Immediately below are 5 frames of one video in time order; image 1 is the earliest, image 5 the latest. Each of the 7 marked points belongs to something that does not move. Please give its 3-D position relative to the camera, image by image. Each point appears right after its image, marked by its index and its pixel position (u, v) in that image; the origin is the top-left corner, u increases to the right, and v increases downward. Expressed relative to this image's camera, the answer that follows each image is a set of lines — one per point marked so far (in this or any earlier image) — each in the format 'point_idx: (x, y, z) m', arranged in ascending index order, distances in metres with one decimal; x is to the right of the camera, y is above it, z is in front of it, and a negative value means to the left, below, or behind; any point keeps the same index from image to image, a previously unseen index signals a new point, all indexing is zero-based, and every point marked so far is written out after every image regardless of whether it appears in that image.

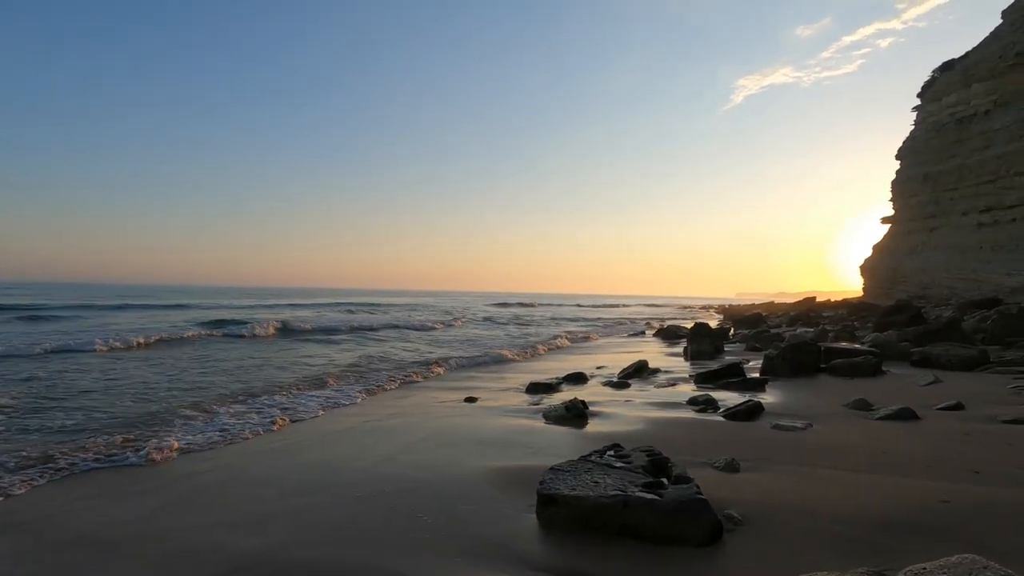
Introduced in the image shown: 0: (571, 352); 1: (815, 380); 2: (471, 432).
0: (+1.4, -1.5, +12.4) m
1: (+3.7, -1.1, +6.6) m
2: (-0.3, -1.3, +4.8) m
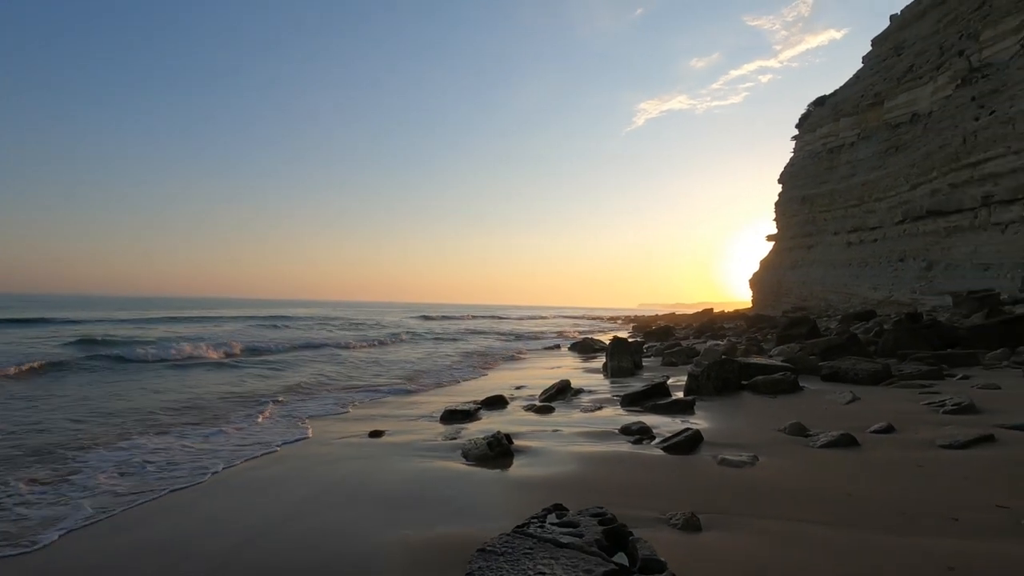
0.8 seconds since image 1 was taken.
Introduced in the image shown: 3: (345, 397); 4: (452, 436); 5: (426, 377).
0: (-0.6, -1.8, +11.8) m
1: (+2.7, -1.3, +6.4) m
2: (-1.0, -1.4, +4.0) m
3: (-2.5, -1.7, +8.1) m
4: (-0.6, -1.4, +5.2) m
5: (-1.6, -1.7, +10.0) m
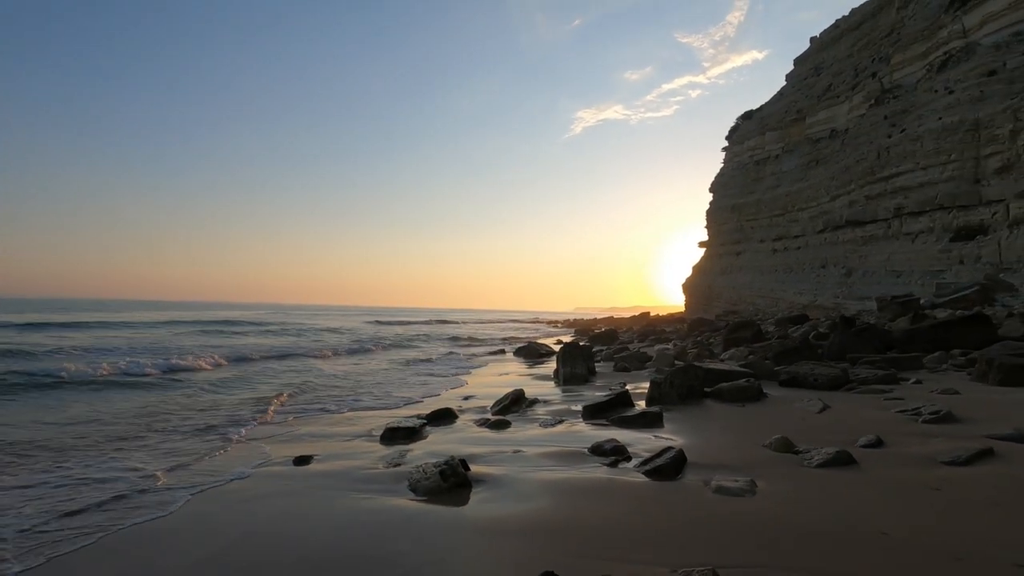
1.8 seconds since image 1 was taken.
0: (-1.7, -1.9, +11.0) m
1: (+2.2, -1.4, +6.0) m
2: (-1.2, -1.4, +3.2) m
3: (-3.2, -1.7, +7.1) m
4: (-1.0, -1.4, +4.5) m
5: (-2.5, -1.7, +9.0) m
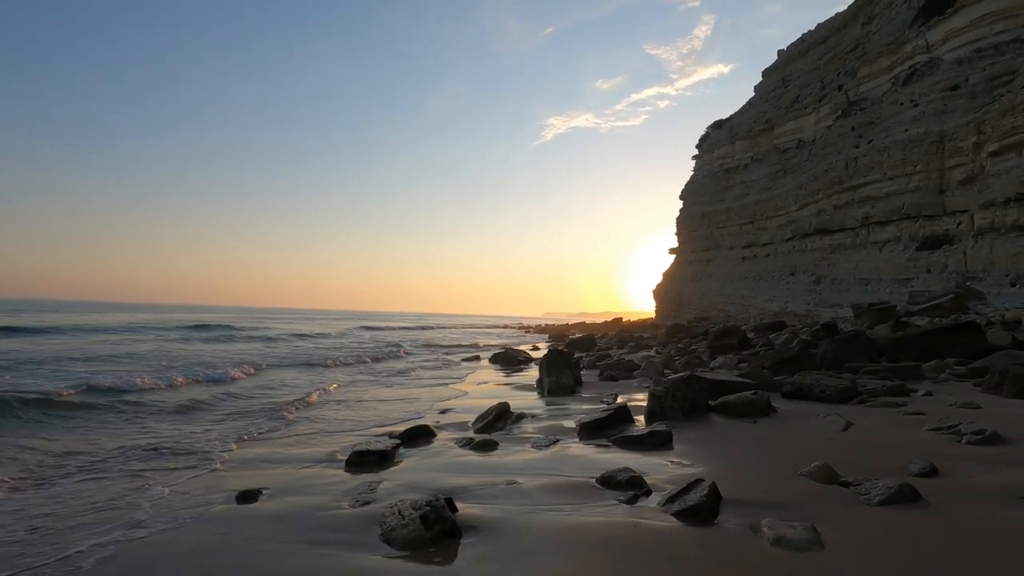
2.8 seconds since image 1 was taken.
0: (-2.1, -1.9, +10.1) m
1: (+2.0, -1.4, +5.4) m
2: (-1.2, -1.4, +2.4) m
3: (-3.4, -1.7, +6.2) m
4: (-1.0, -1.4, +3.7) m
5: (-2.8, -1.7, +8.1) m
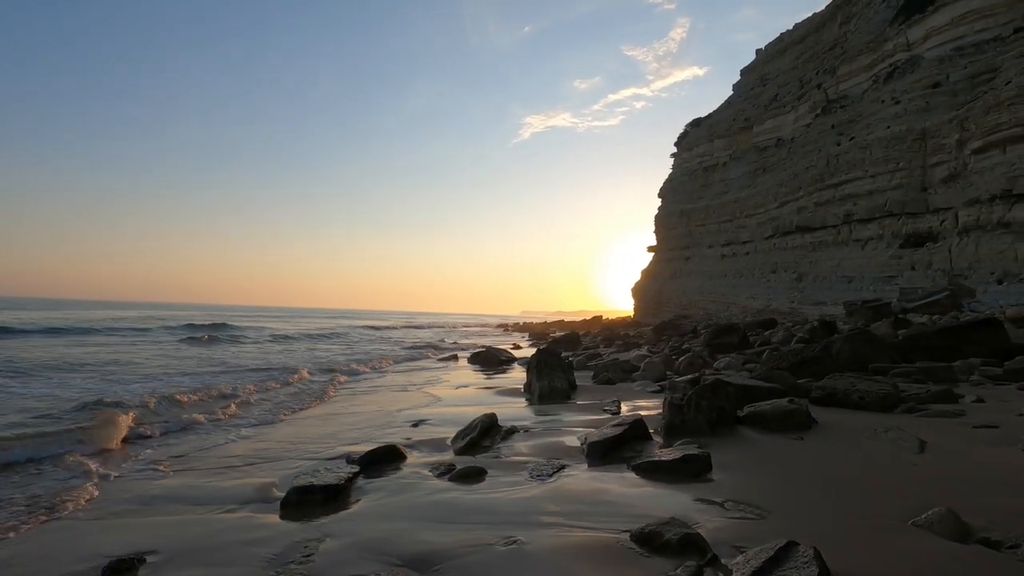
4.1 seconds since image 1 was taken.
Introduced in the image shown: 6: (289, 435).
0: (-2.4, -1.8, +8.9) m
1: (+2.0, -1.3, +4.4) m
2: (-1.2, -1.3, +1.2) m
3: (-3.5, -1.5, +4.9) m
4: (-1.0, -1.3, +2.5) m
5: (-3.0, -1.6, +6.9) m
6: (-2.5, -1.5, +5.8) m
